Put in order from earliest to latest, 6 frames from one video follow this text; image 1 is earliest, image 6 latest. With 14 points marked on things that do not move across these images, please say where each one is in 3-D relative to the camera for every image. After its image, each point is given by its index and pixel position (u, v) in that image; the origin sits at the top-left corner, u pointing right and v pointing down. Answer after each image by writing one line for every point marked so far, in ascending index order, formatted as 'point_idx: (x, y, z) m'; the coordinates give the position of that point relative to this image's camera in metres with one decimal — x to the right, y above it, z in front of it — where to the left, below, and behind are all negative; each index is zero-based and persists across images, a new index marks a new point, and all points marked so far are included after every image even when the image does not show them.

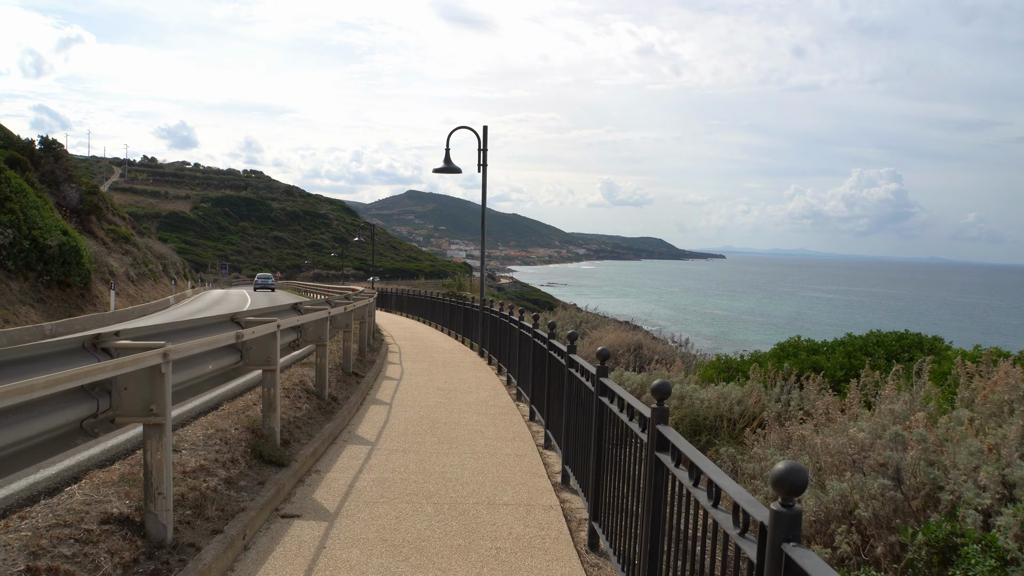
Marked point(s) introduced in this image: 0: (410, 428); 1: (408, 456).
0: (-1.2, -1.6, +8.1) m
1: (-1.0, -1.6, +6.9) m
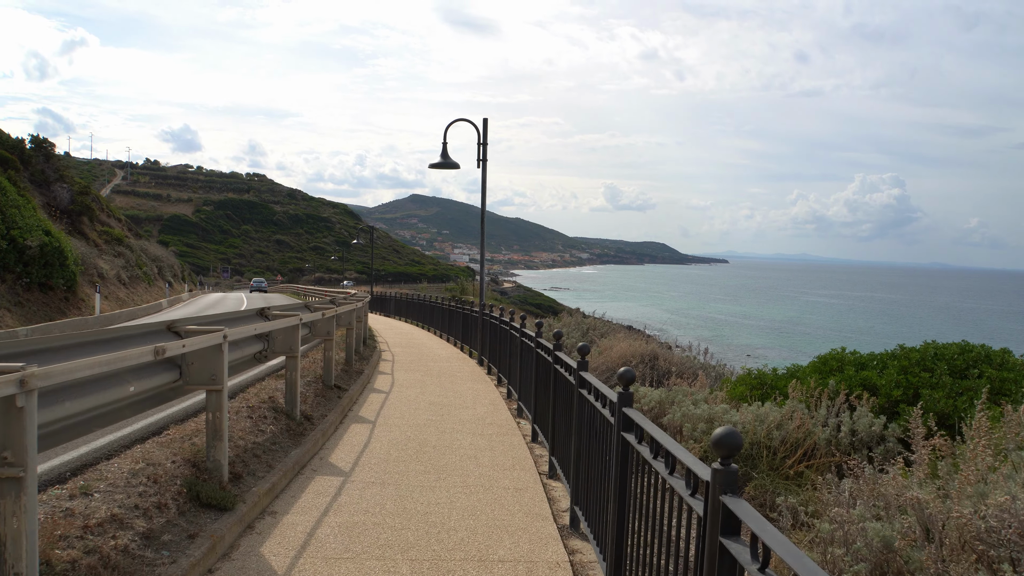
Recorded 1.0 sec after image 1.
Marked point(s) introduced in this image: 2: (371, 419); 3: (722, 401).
0: (-1.2, -1.6, +7.0) m
1: (-1.0, -1.7, +5.8) m
2: (-1.7, -1.6, +8.6) m
3: (+2.0, -1.1, +6.7) m
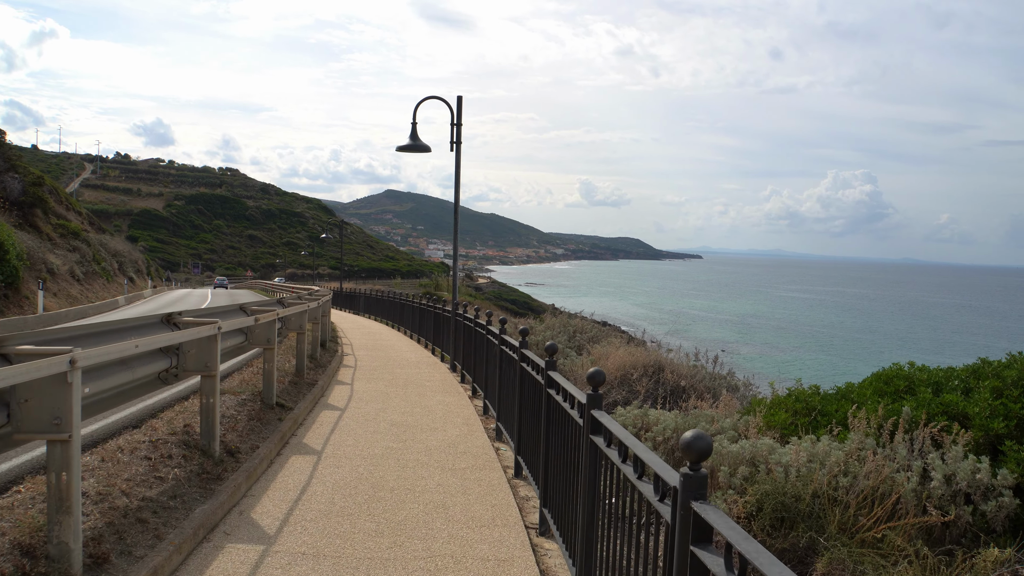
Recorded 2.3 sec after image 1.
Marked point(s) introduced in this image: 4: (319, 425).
0: (-1.3, -1.6, +5.4) m
1: (-1.1, -1.7, +4.2) m
2: (-1.9, -1.6, +7.0) m
3: (+1.9, -1.1, +5.3) m
4: (-2.2, -1.6, +8.1) m
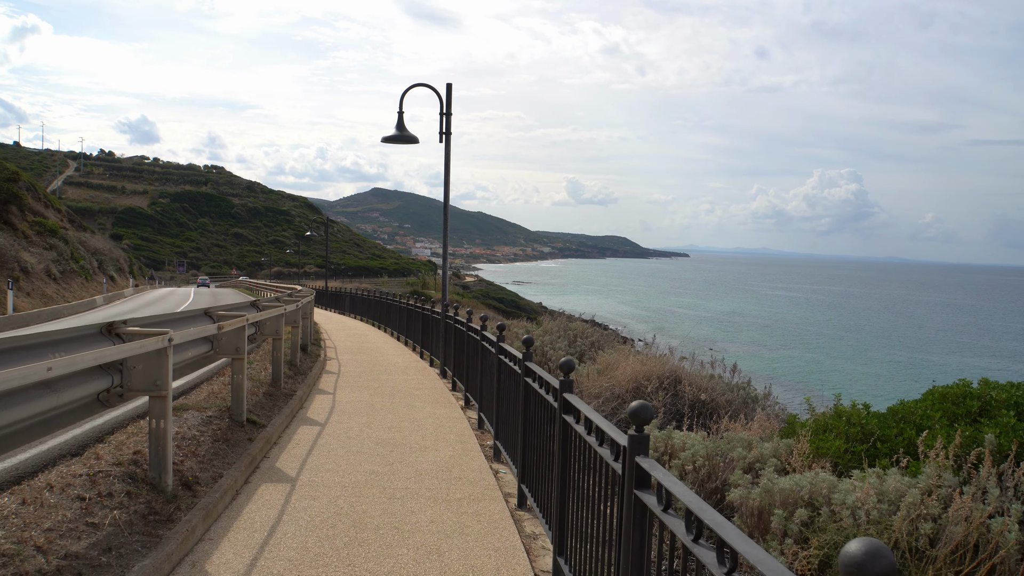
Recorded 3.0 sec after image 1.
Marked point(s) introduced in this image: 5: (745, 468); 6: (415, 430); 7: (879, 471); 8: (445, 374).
0: (-1.3, -1.7, +4.6) m
1: (-1.1, -1.7, +3.4) m
2: (-1.9, -1.6, +6.2) m
3: (+1.9, -1.1, +4.5) m
4: (-2.2, -1.6, +7.2) m
5: (+1.7, -1.3, +5.1) m
6: (-1.1, -1.6, +8.0) m
7: (+2.2, -1.1, +4.1) m
8: (-1.2, -1.5, +12.4) m
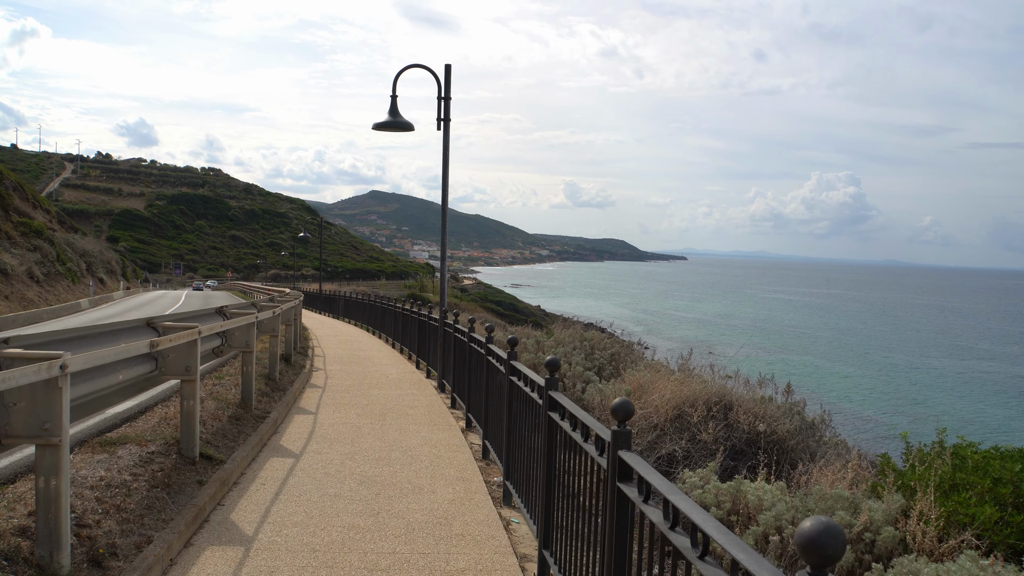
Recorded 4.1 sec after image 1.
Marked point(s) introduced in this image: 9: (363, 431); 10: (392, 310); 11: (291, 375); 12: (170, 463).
0: (-1.2, -1.7, +3.3) m
1: (-1.0, -1.7, +2.1) m
2: (-1.8, -1.7, +4.9) m
3: (+2.1, -1.1, +3.2) m
4: (-2.1, -1.6, +6.0) m
5: (+1.8, -1.4, +3.8) m
6: (-1.0, -1.6, +6.7) m
7: (+2.3, -1.1, +2.9) m
8: (-1.1, -1.6, +11.1) m
9: (-1.7, -1.6, +8.1) m
10: (-3.3, -0.6, +19.2) m
11: (-3.5, -1.4, +11.2) m
12: (-2.7, -1.4, +5.7) m
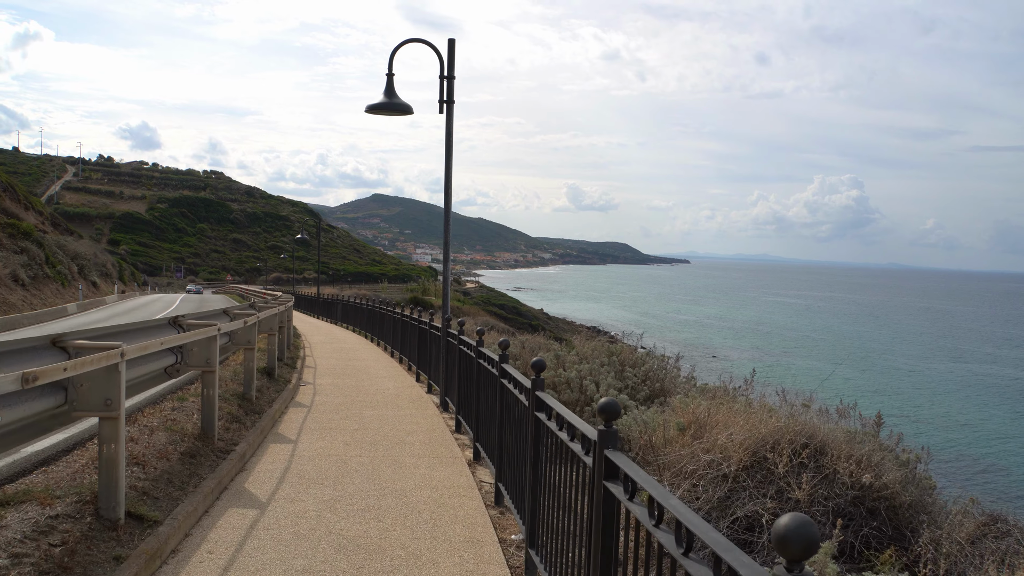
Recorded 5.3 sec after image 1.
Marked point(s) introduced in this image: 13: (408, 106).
0: (-1.0, -1.7, +1.9) m
1: (-0.8, -1.7, +0.7) m
2: (-1.6, -1.7, +3.5) m
3: (+2.2, -1.2, +1.8) m
4: (-2.0, -1.7, +4.6) m
5: (+2.0, -1.4, +2.4) m
6: (-0.8, -1.7, +5.3) m
7: (+2.4, -1.1, +1.5) m
8: (-0.9, -1.6, +9.8) m
9: (-1.5, -1.7, +6.7) m
10: (-3.1, -0.7, +17.8) m
11: (-3.3, -1.5, +9.9) m
12: (-2.5, -1.4, +4.3) m
13: (-1.4, +2.5, +9.8) m
